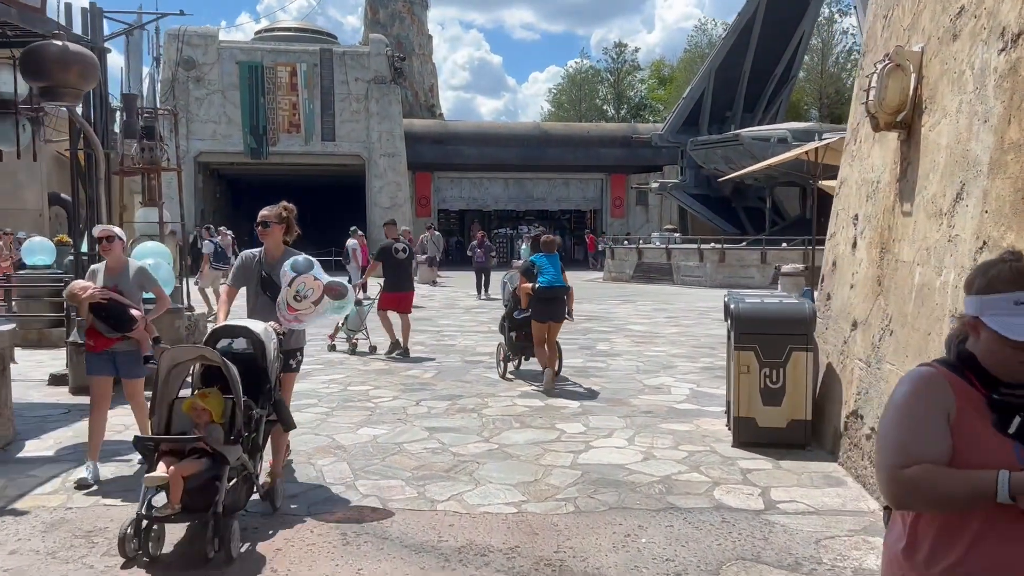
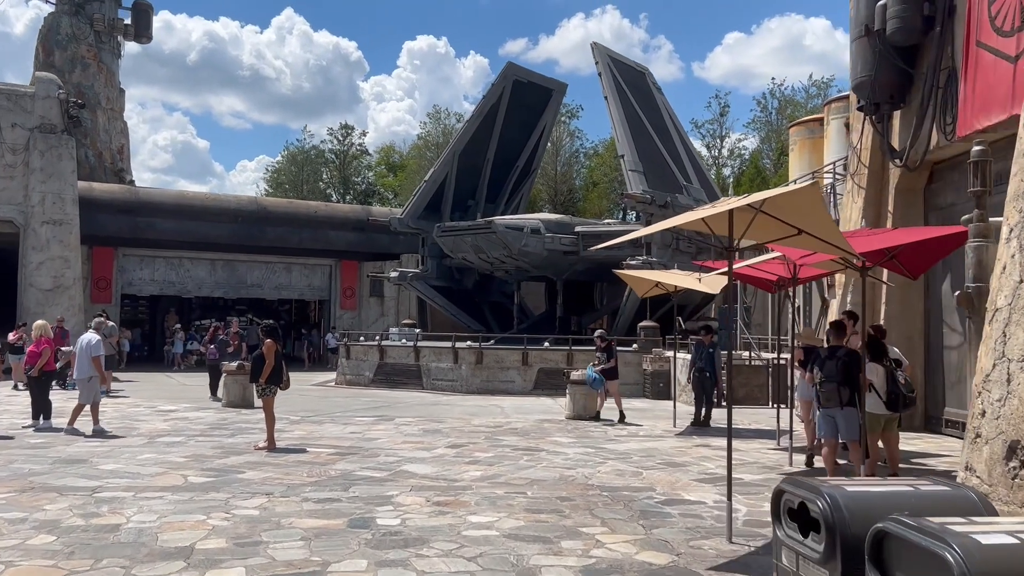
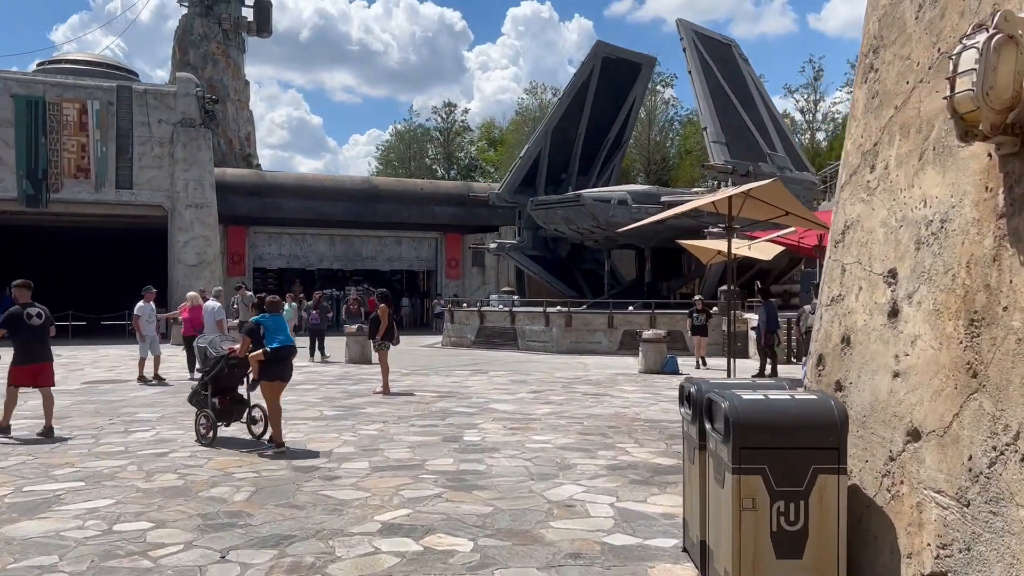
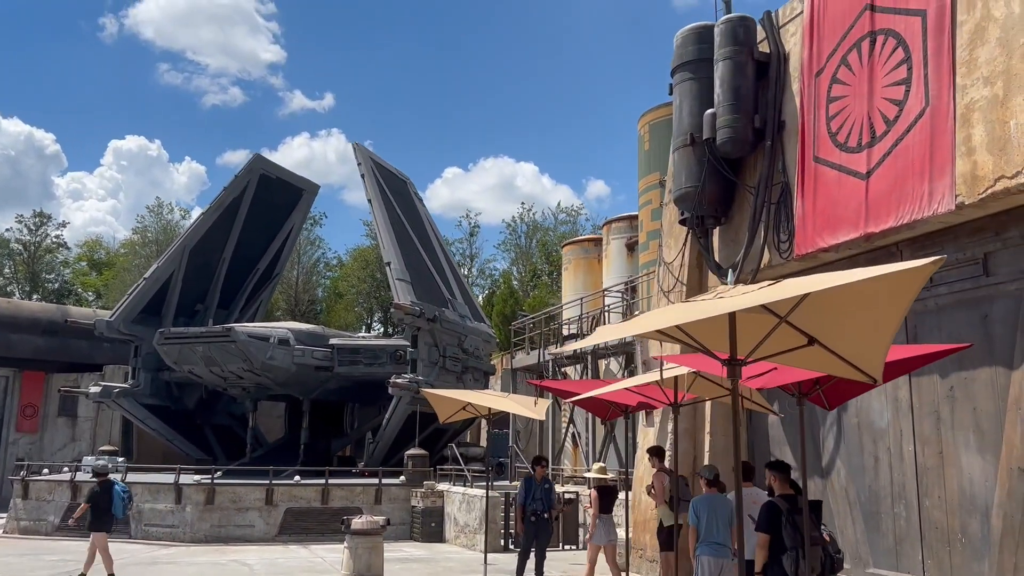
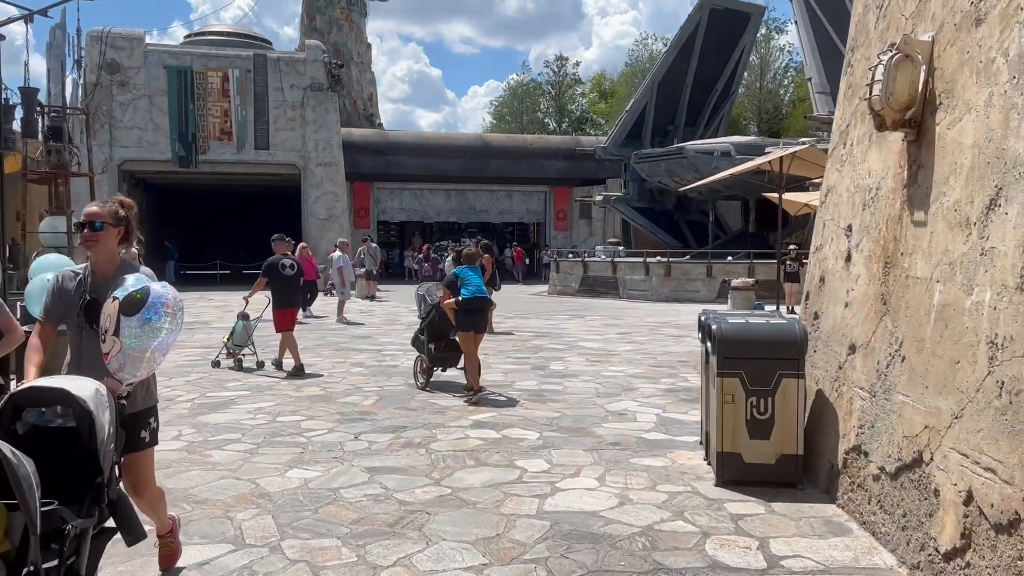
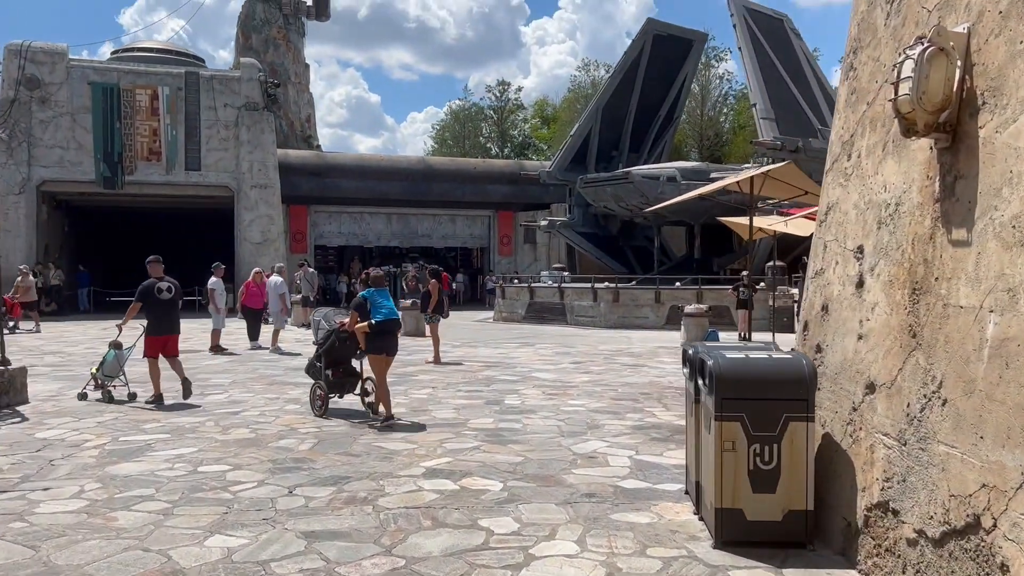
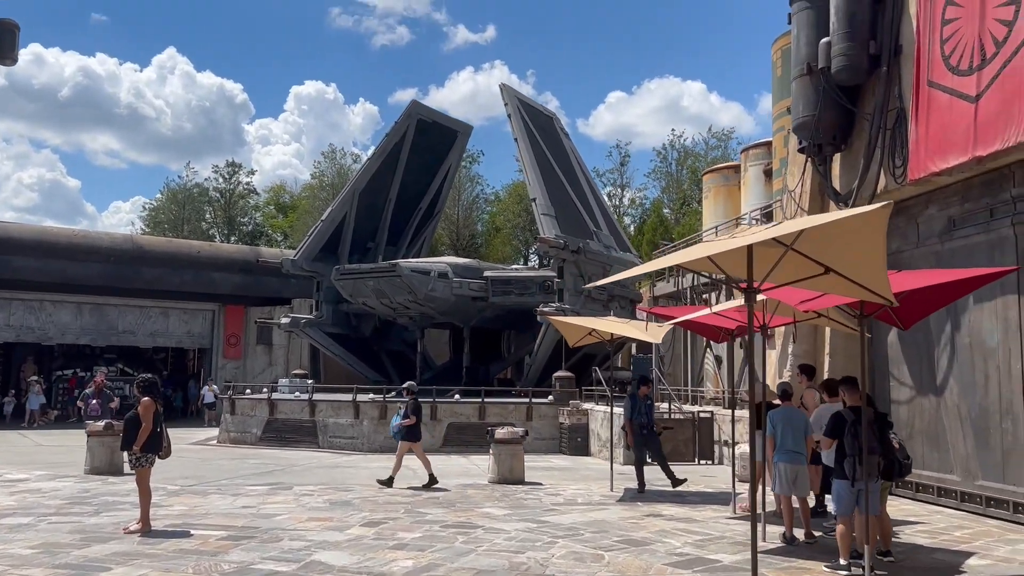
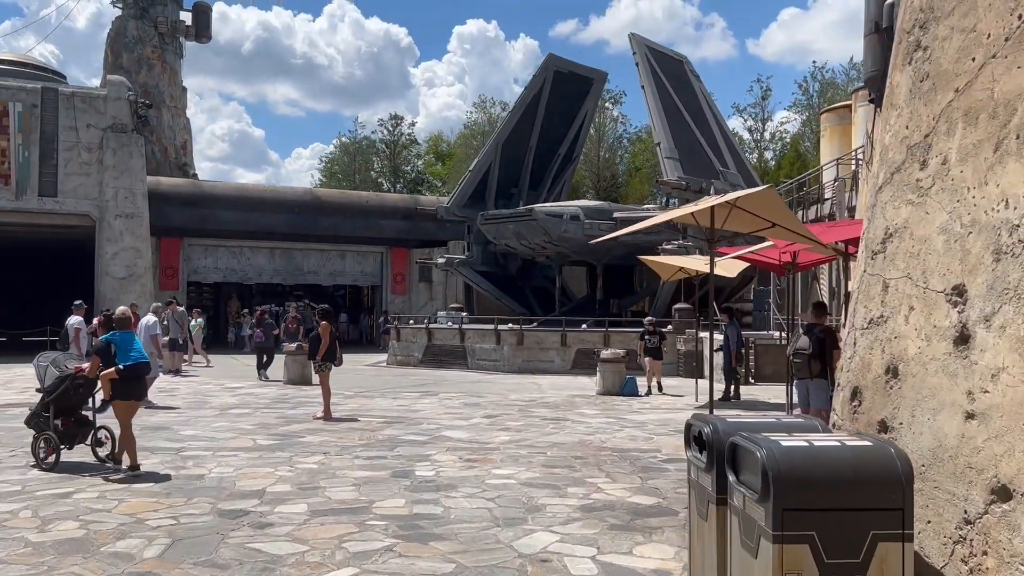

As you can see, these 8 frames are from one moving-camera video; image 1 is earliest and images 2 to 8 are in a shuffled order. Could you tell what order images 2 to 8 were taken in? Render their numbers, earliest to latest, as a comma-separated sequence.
5, 6, 3, 8, 2, 7, 4
